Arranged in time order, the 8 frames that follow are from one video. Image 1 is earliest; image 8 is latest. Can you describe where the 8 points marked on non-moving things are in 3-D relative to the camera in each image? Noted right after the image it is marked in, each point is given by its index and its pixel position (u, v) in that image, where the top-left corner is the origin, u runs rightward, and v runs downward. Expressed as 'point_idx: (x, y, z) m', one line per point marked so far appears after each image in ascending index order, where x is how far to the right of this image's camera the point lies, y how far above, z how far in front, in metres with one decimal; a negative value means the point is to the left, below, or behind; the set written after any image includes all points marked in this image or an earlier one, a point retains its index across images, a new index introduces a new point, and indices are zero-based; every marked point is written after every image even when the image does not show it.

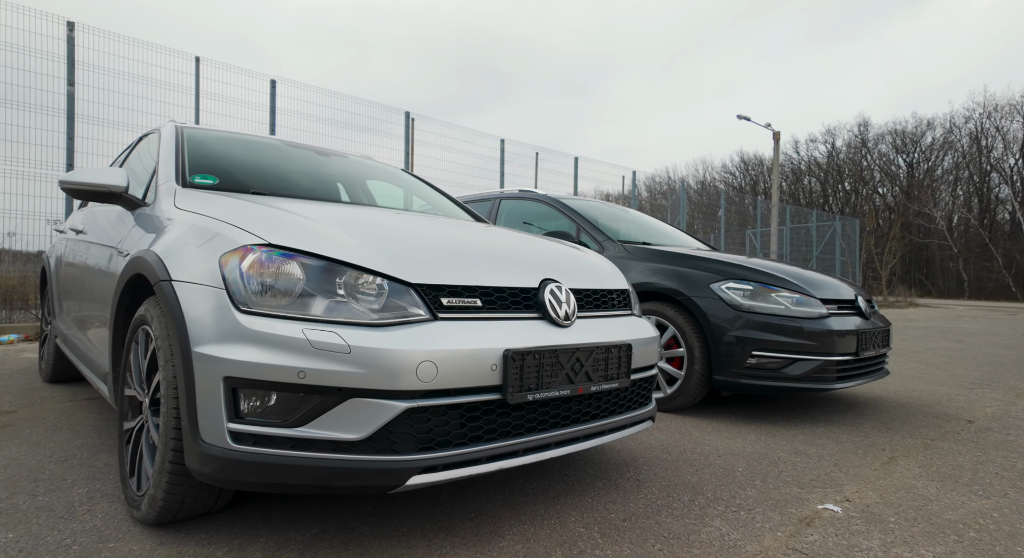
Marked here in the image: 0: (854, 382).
0: (+2.3, -0.7, +4.1) m
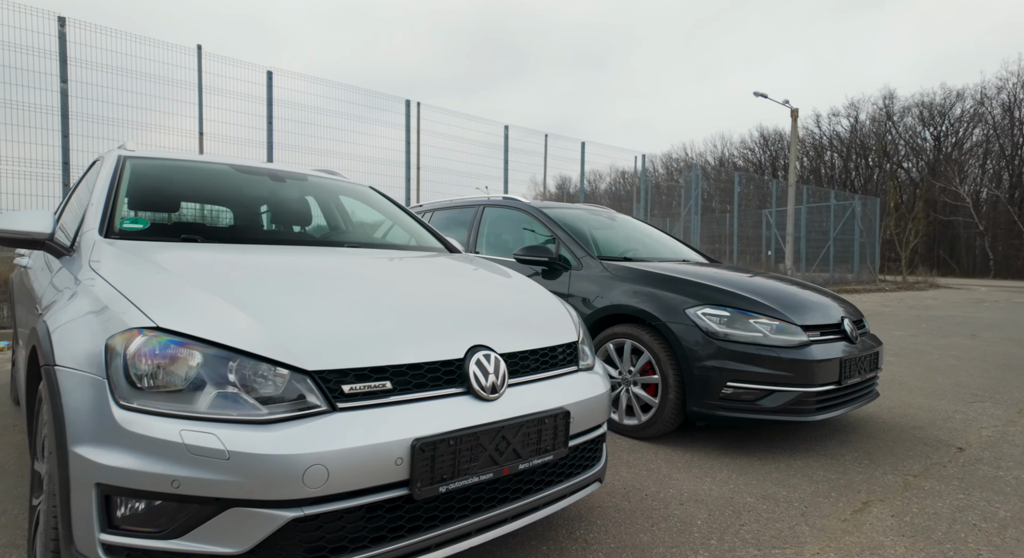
0: (+2.1, -0.9, +4.0) m
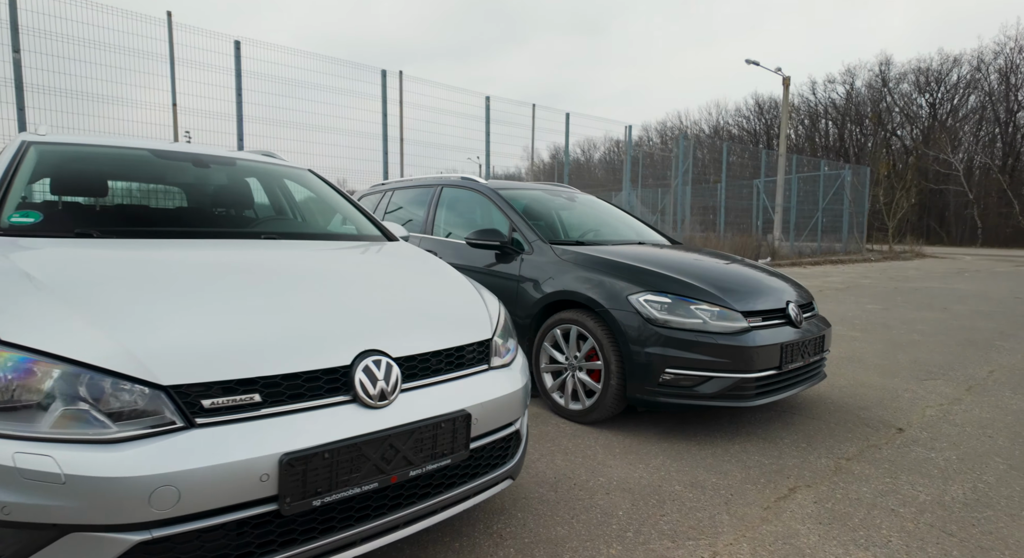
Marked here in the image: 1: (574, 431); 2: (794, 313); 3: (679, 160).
0: (+1.7, -0.8, +4.0) m
1: (+0.4, -1.0, +4.0) m
2: (+2.0, -0.2, +4.2) m
3: (+5.0, +3.4, +17.6) m
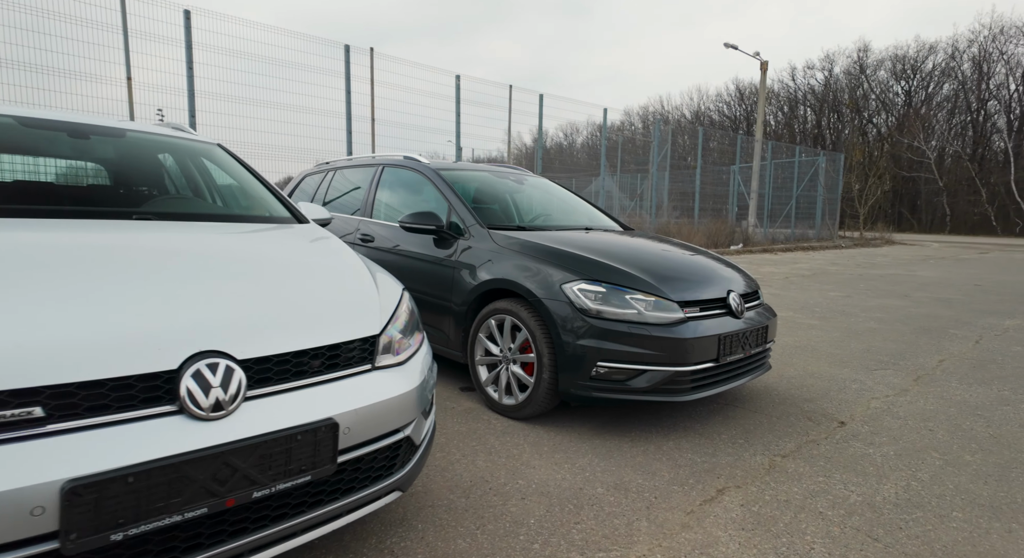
0: (+1.3, -0.7, +3.8) m
1: (-0.1, -0.9, +3.8) m
2: (+1.5, -0.2, +4.0) m
3: (+4.0, +3.8, +17.4) m
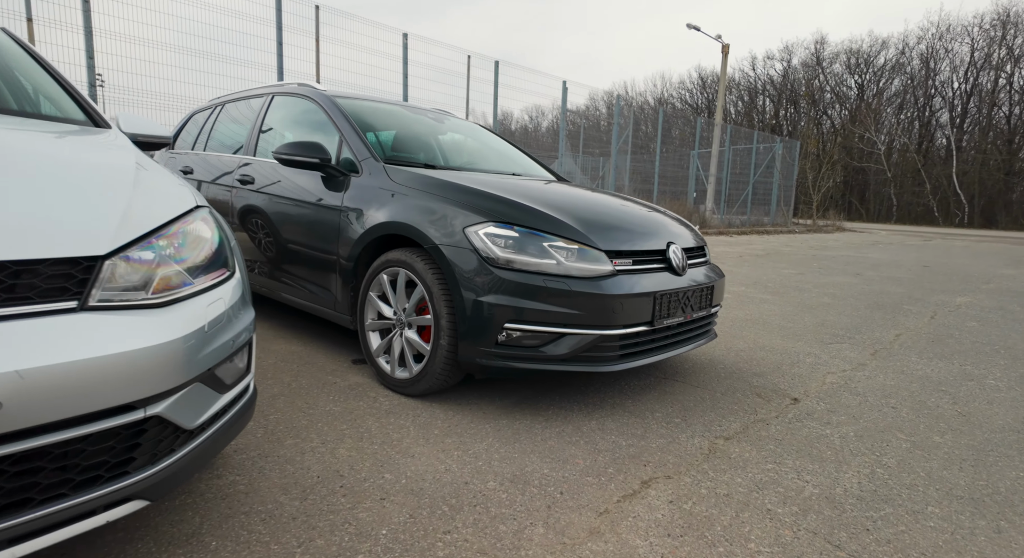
0: (+0.7, -0.4, +3.2) m
1: (-0.6, -0.6, +3.1) m
2: (+0.9, +0.1, +3.4) m
3: (+2.7, +4.5, +16.8) m
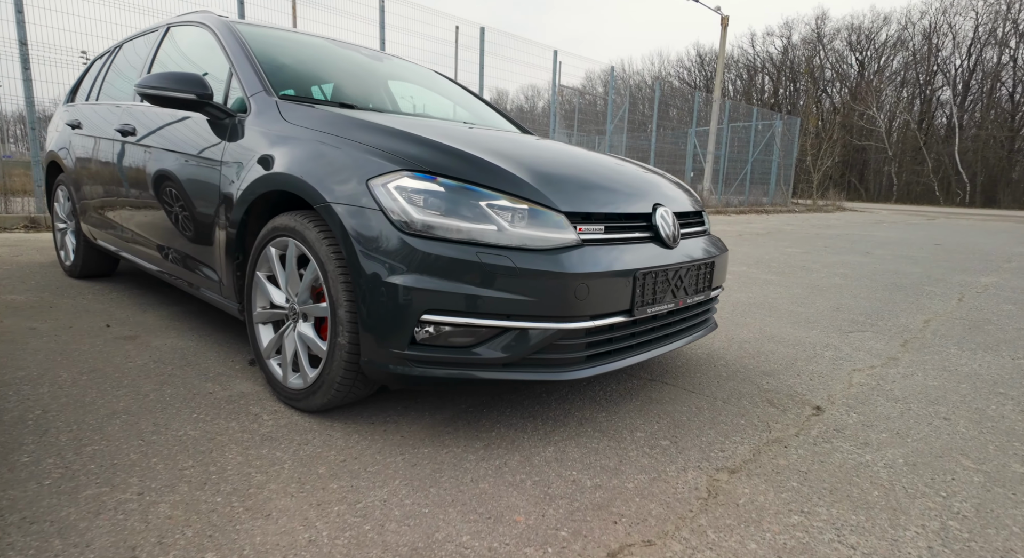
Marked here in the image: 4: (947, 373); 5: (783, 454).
0: (+0.4, -0.3, +2.4) m
1: (-0.9, -0.5, +2.3) m
2: (+0.7, +0.2, +2.6) m
3: (+2.3, +5.0, +15.8) m
4: (+2.5, -0.5, +3.5) m
5: (+1.0, -0.7, +2.3) m
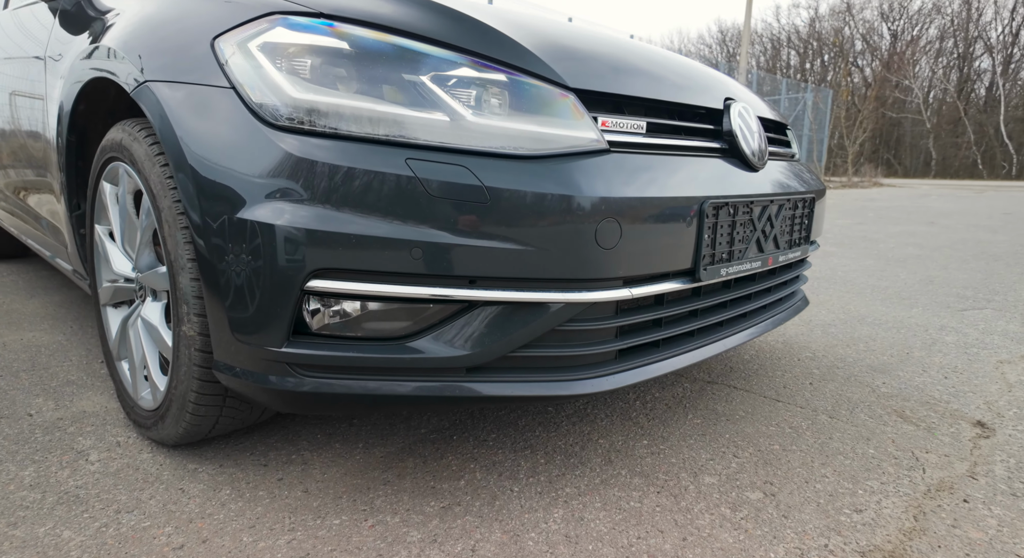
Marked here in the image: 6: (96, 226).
0: (+0.4, -0.2, +1.4) m
1: (-0.9, -0.4, +1.3) m
2: (+0.6, +0.4, +1.6) m
3: (+2.6, +5.4, +14.7) m
4: (+2.5, -0.4, +2.4) m
5: (+1.0, -0.5, +1.3) m
6: (-1.1, +0.1, +1.6) m
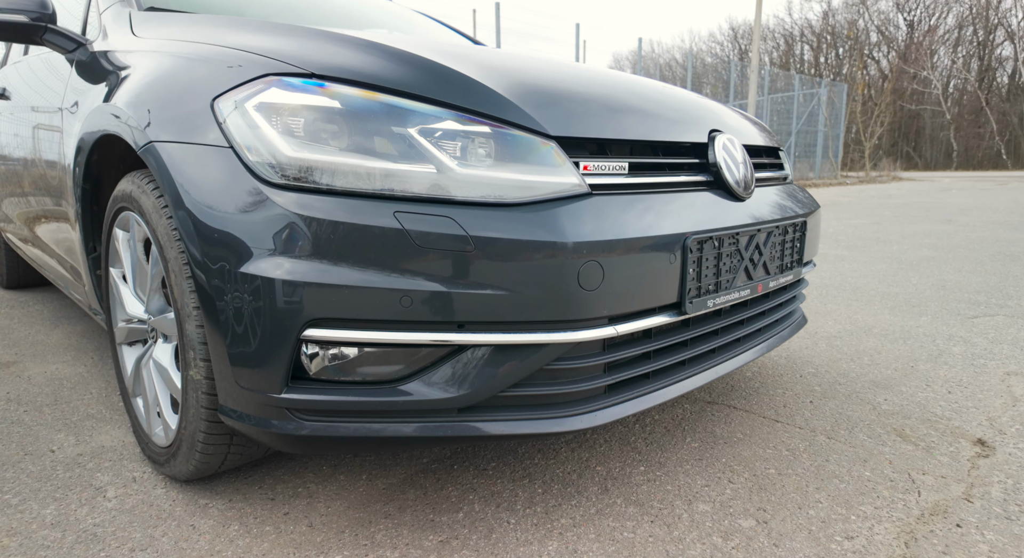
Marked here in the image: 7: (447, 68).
0: (+0.4, -0.3, +1.4) m
1: (-0.9, -0.5, +1.4) m
2: (+0.6, +0.3, +1.6) m
3: (+2.9, +5.3, +14.7) m
4: (+2.5, -0.4, +2.4) m
5: (+1.0, -0.6, +1.3) m
6: (-1.1, 0.0, +1.7) m
7: (-0.1, +0.5, +1.3) m
